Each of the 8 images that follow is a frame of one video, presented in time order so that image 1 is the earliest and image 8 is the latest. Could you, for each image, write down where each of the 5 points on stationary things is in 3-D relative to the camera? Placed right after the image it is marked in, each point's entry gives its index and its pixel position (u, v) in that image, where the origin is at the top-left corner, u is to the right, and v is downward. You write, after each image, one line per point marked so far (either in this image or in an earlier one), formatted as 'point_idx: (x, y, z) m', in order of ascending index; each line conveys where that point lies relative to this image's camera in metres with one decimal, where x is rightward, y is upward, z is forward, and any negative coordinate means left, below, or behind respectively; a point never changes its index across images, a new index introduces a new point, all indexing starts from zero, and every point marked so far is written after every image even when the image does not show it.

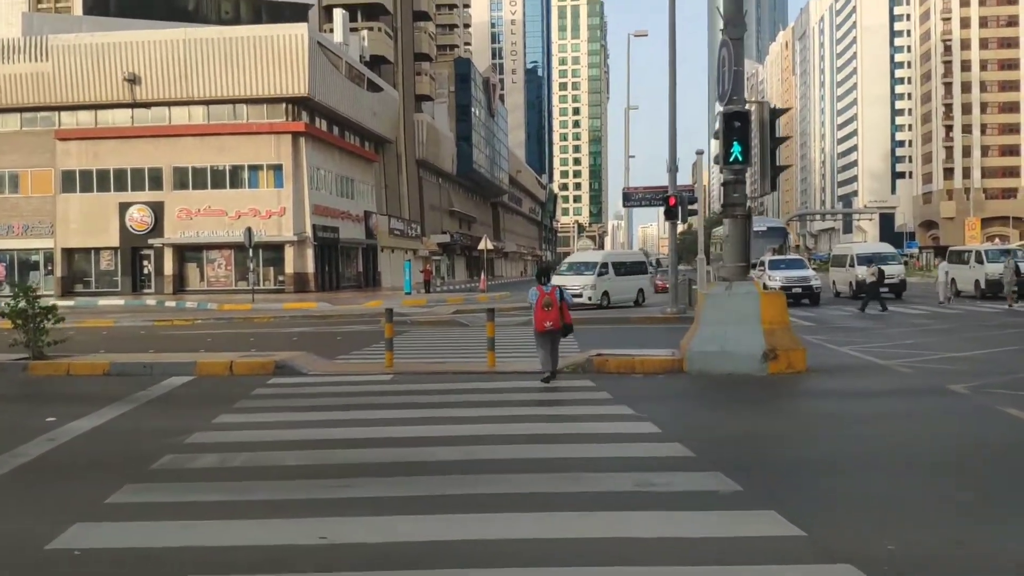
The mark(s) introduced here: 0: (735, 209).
0: (+3.0, +1.1, +11.0) m
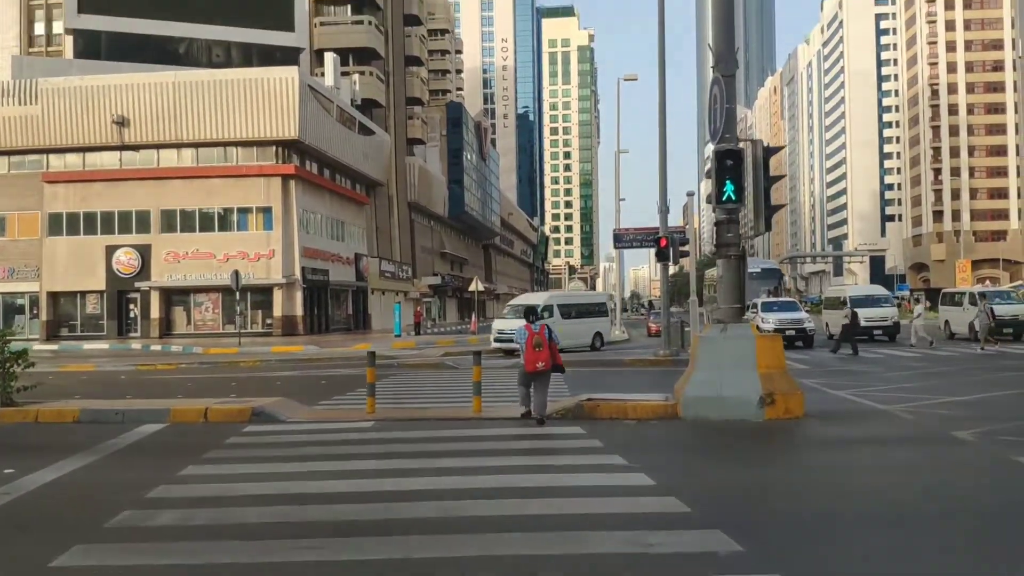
0: (+2.9, +0.5, +10.7) m
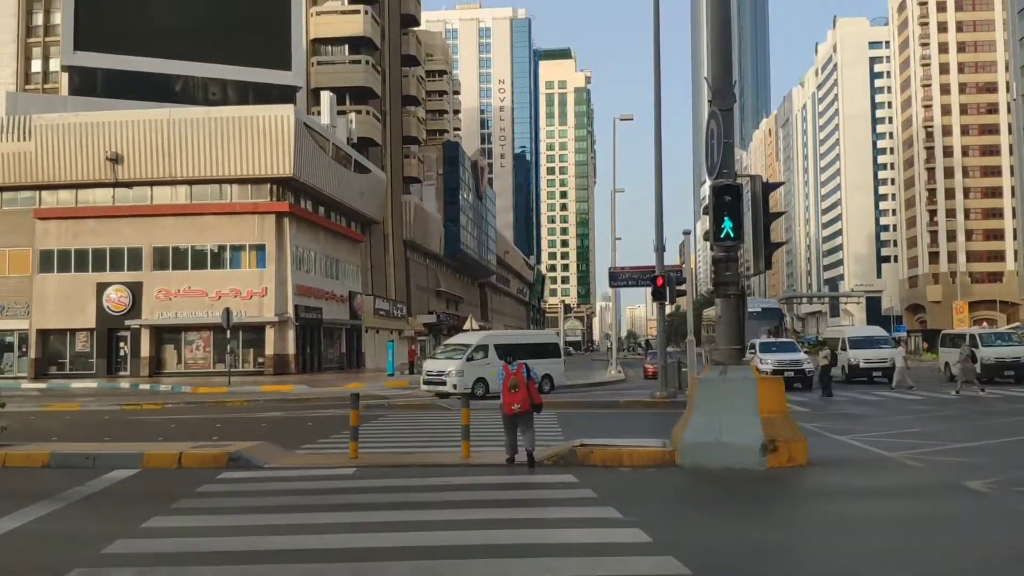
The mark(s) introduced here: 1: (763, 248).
0: (+2.7, 0.0, +10.3) m
1: (+3.1, +0.5, +10.1) m
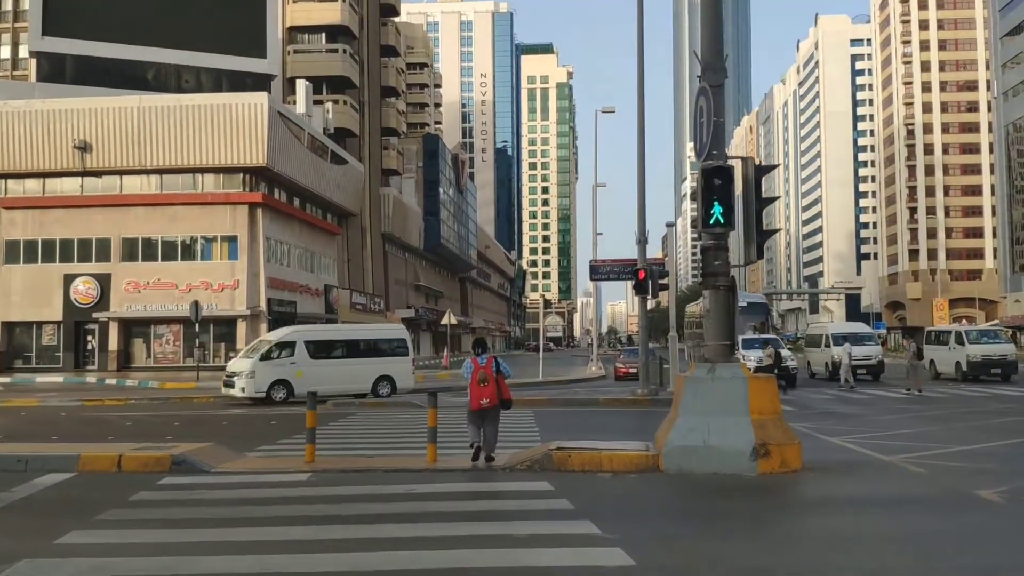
0: (+2.4, +0.1, +9.5) m
1: (+2.8, +0.6, +9.4) m
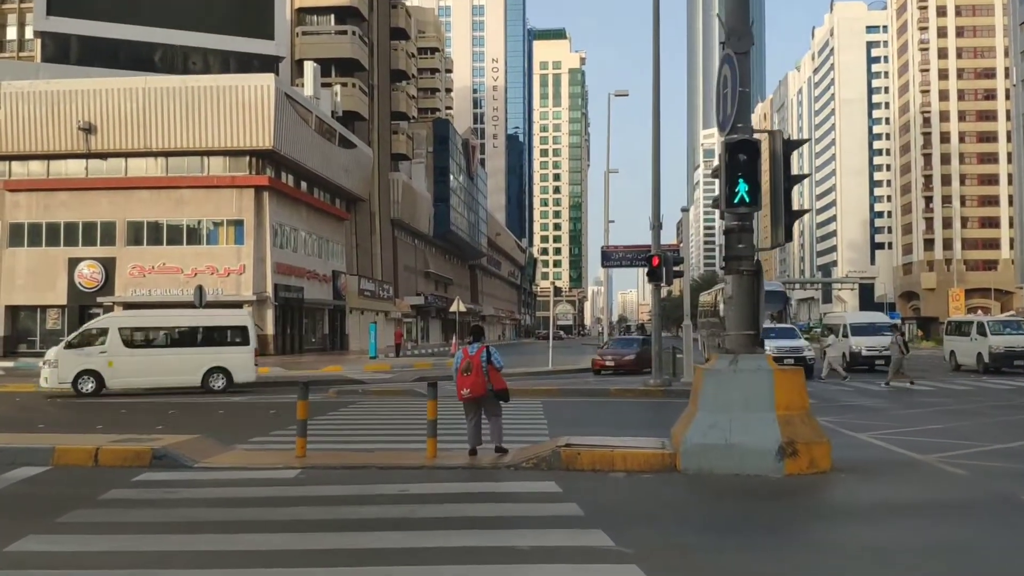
0: (+2.5, +0.3, +8.8) m
1: (+2.9, +0.8, +8.6) m
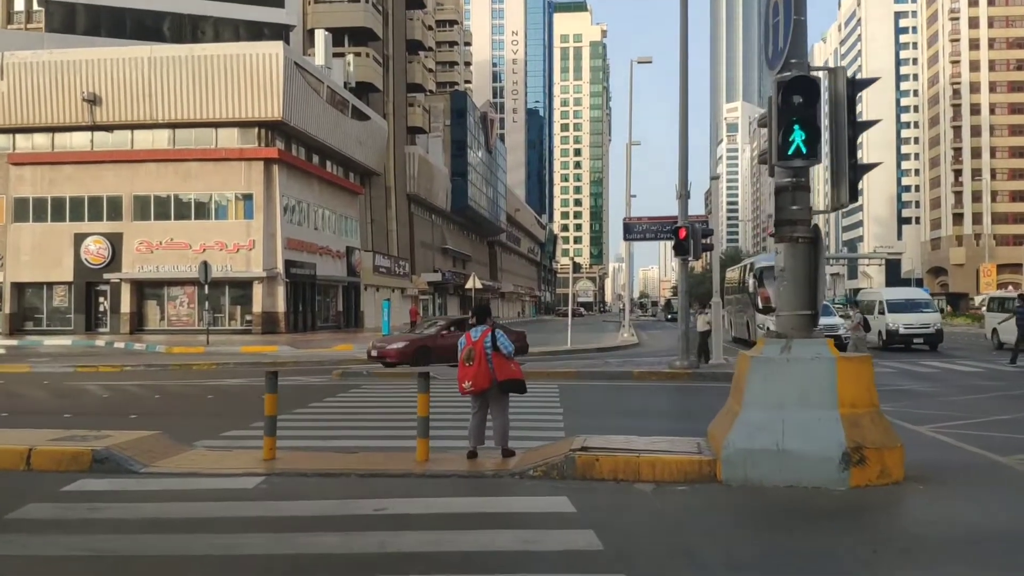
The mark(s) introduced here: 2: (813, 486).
0: (+2.5, +0.5, +7.2) m
1: (+2.9, +1.0, +7.0) m
2: (+2.5, -1.6, +6.7) m
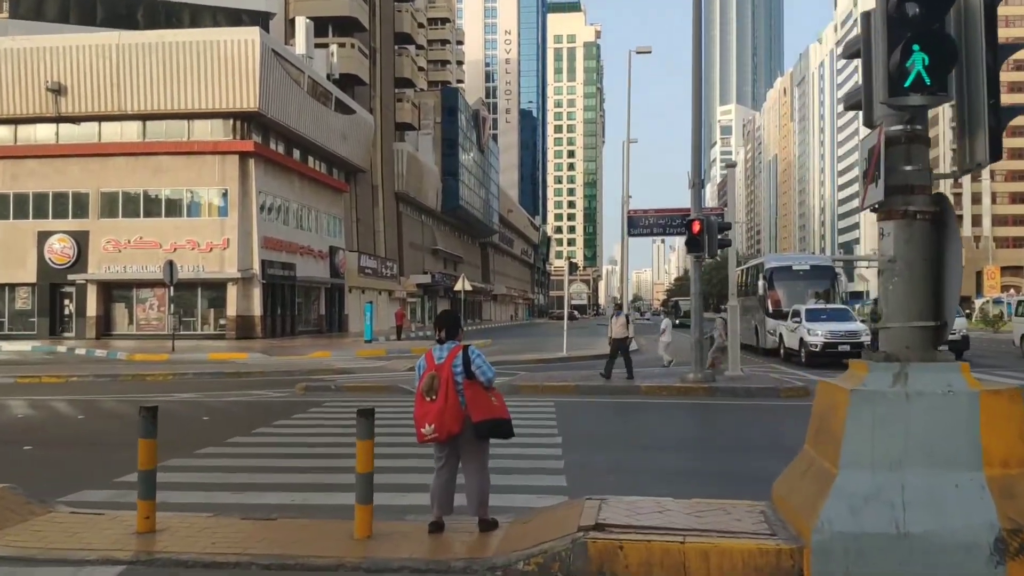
0: (+2.4, +0.5, +4.9) m
1: (+2.8, +1.0, +4.7) m
2: (+2.4, -1.6, +4.4) m
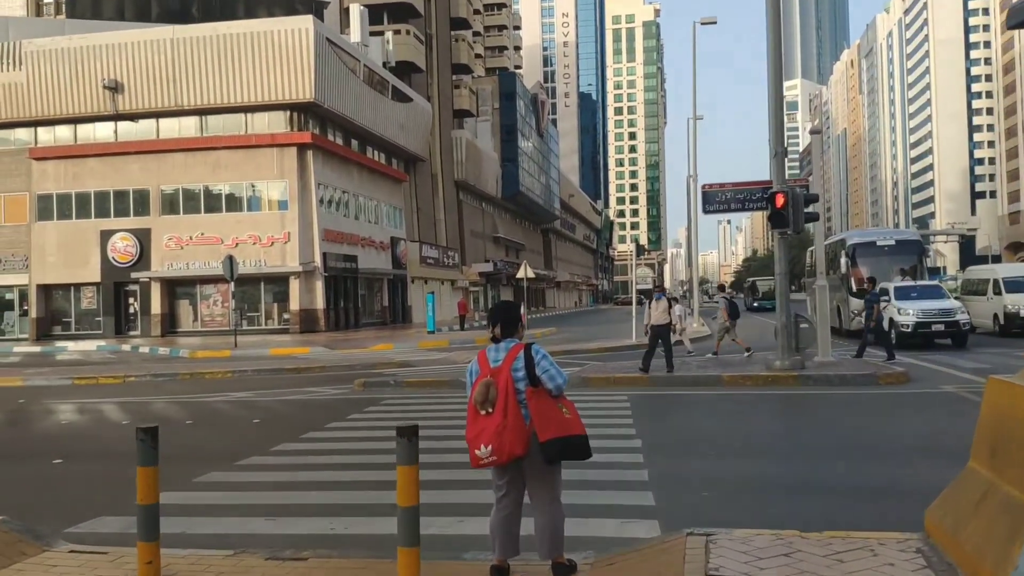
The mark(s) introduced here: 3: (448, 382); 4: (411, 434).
0: (+2.7, +0.7, +3.6) m
1: (+3.1, +1.2, +3.3) m
2: (+2.7, -1.5, +3.1) m
3: (-1.2, -1.8, +15.7) m
4: (-0.5, -0.8, +4.2) m
